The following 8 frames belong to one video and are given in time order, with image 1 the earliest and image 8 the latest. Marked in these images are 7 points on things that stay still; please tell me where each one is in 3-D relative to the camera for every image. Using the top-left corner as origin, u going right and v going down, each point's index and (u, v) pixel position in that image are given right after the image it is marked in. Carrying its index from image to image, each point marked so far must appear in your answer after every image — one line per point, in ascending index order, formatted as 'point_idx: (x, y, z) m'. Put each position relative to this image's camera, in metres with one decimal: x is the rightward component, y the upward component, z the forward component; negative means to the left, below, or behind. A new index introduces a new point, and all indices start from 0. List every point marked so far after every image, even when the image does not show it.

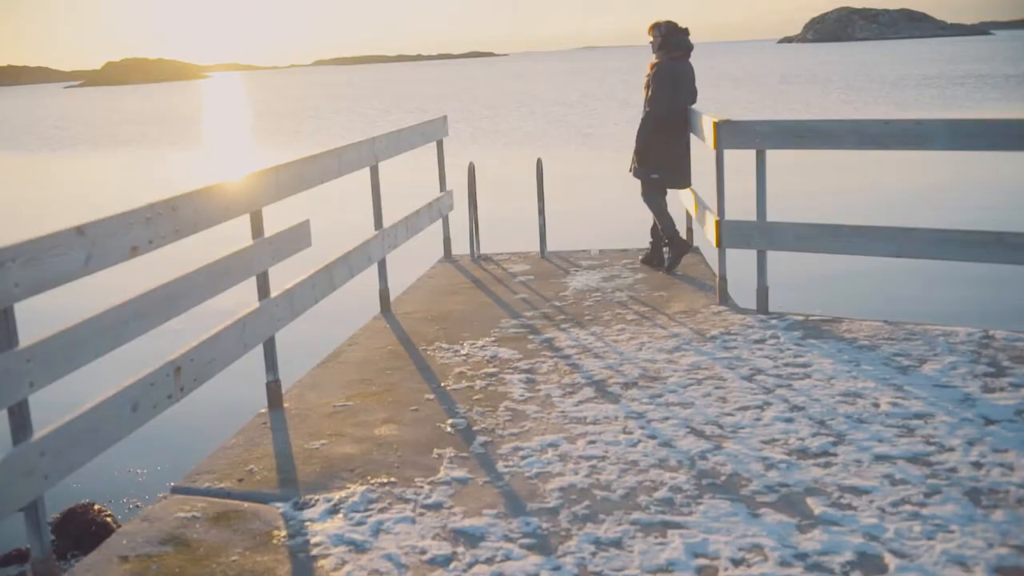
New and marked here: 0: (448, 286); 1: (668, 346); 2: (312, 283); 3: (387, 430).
0: (-0.5, 0.0, +7.6) m
1: (+0.9, -0.3, +5.7) m
2: (-1.1, 0.0, +5.3) m
3: (-0.6, -0.6, +4.6) m
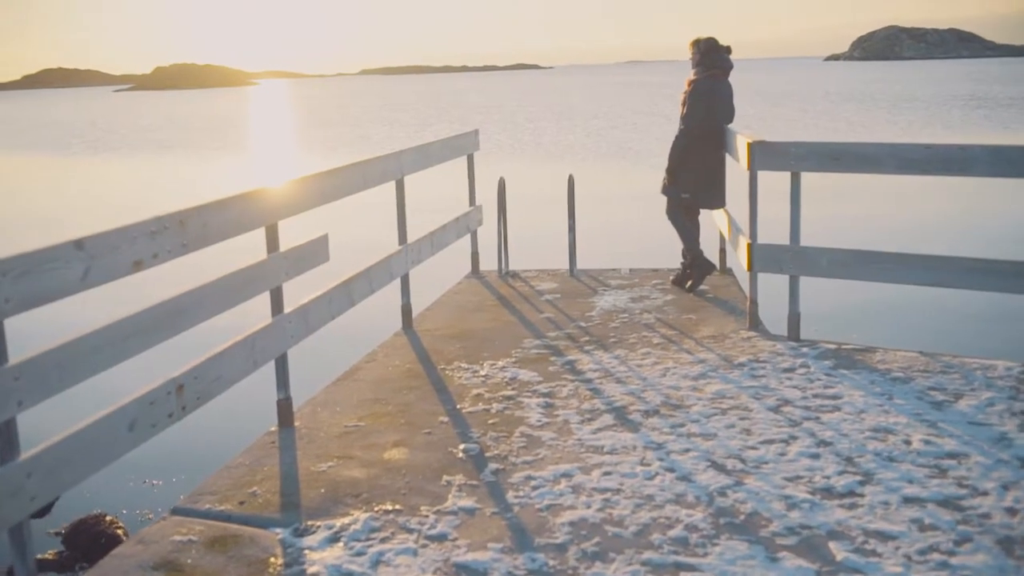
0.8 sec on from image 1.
0: (-0.3, -0.1, +7.4) m
1: (+1.0, -0.5, +5.5) m
2: (-1.0, -0.1, +5.2) m
3: (-0.5, -0.7, +4.4) m
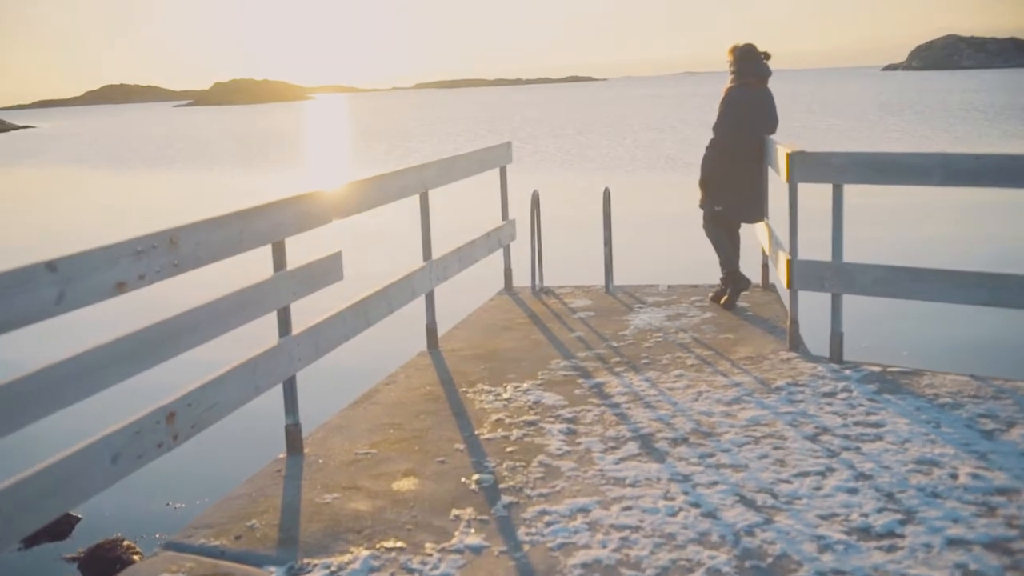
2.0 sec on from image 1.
0: (-0.1, -0.2, +7.2) m
1: (+1.1, -0.6, +5.2) m
2: (-0.8, -0.2, +5.1) m
3: (-0.4, -0.8, +4.2) m
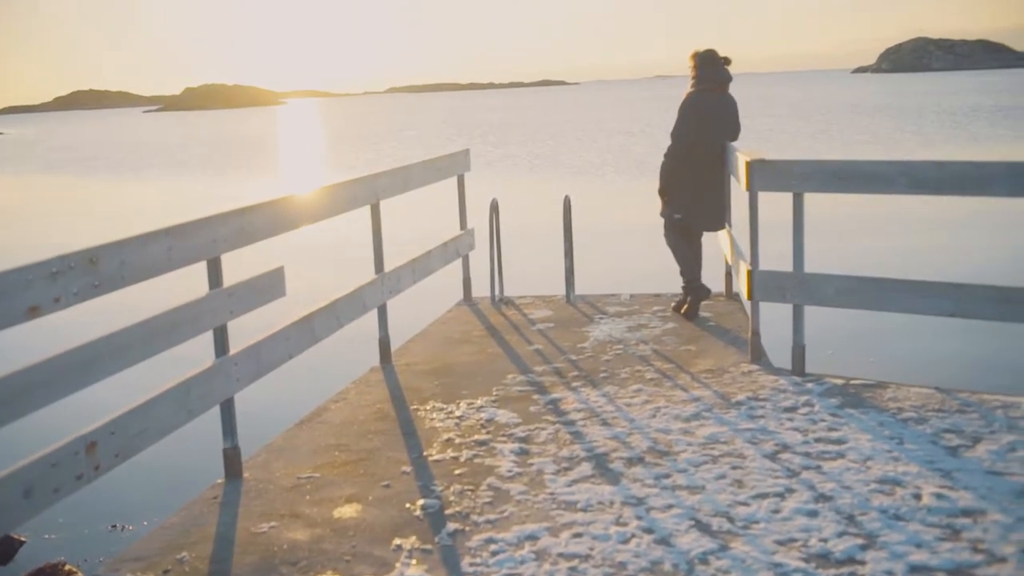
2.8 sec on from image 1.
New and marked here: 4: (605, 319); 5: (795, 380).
0: (-0.4, -0.3, +7.0) m
1: (+0.9, -0.6, +5.1) m
2: (-1.1, -0.2, +4.8) m
3: (-0.7, -0.9, +4.0) m
4: (+0.7, -0.2, +7.3) m
5: (+1.5, -0.5, +5.5) m
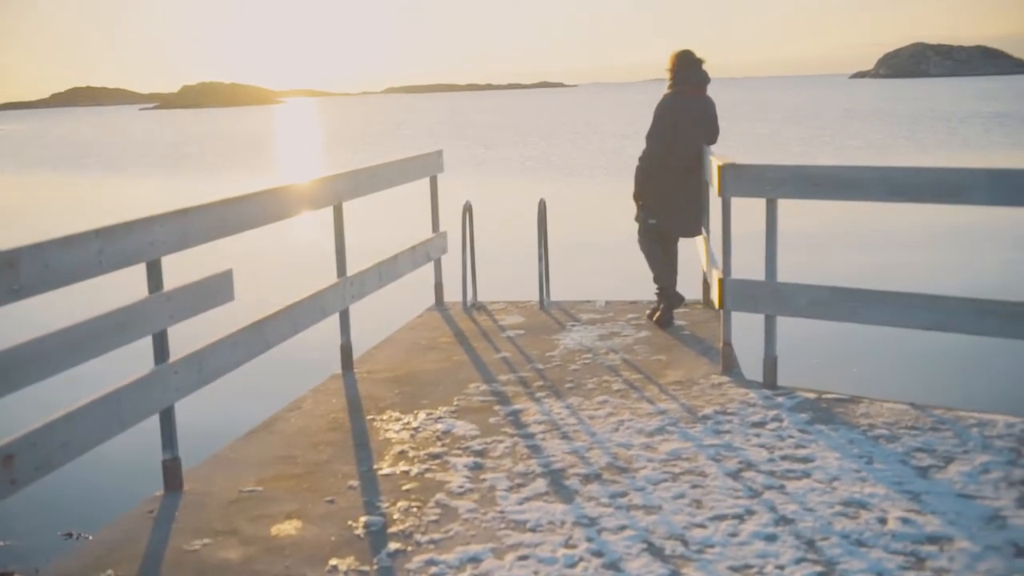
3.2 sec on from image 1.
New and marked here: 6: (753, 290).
0: (-0.6, -0.3, +6.8) m
1: (+0.7, -0.7, +4.9) m
2: (-1.3, -0.2, +4.7) m
3: (-0.9, -0.9, +3.8) m
4: (+0.5, -0.3, +7.1) m
5: (+1.3, -0.6, +5.3) m
6: (+1.3, 0.0, +5.4) m
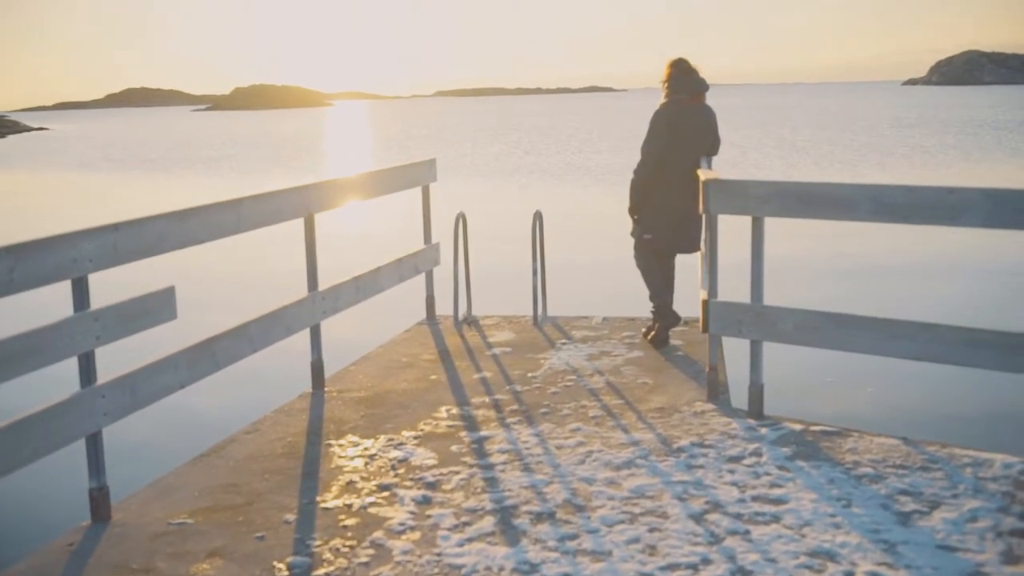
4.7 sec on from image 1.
0: (-0.7, -0.4, +6.6) m
1: (+0.5, -0.8, +4.6) m
2: (-1.5, -0.3, +4.4) m
3: (-1.1, -1.0, +3.6) m
4: (+0.4, -0.4, +6.8) m
5: (+1.2, -0.7, +5.0) m
6: (+1.1, -0.1, +5.1) m
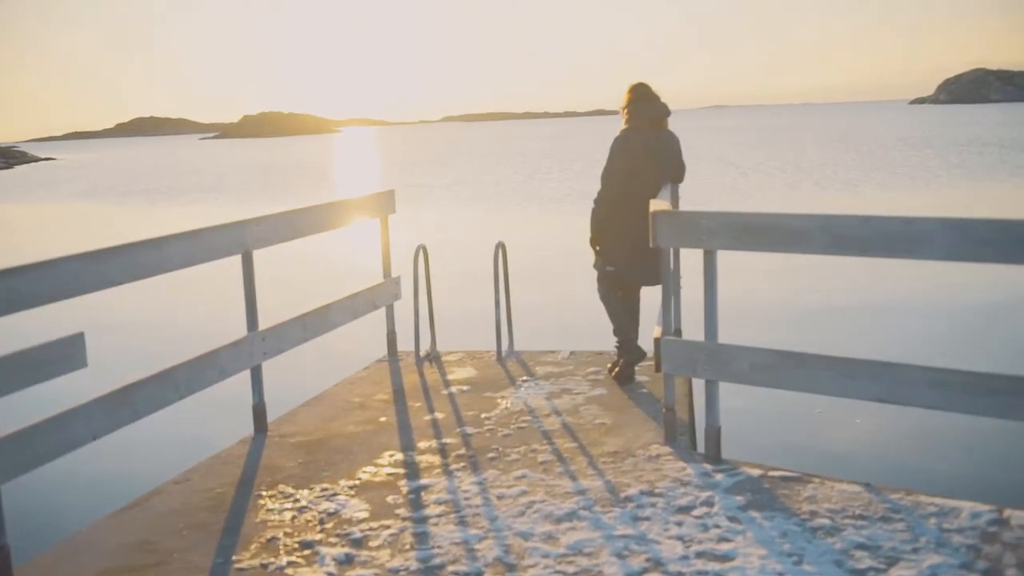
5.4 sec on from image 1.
0: (-0.9, -0.7, +6.3) m
1: (+0.2, -1.0, +4.3) m
2: (-1.8, -0.5, +4.2) m
3: (-1.4, -1.2, +3.3) m
4: (+0.1, -0.6, +6.5) m
5: (+0.9, -0.8, +4.7) m
6: (+0.9, -0.3, +4.8) m
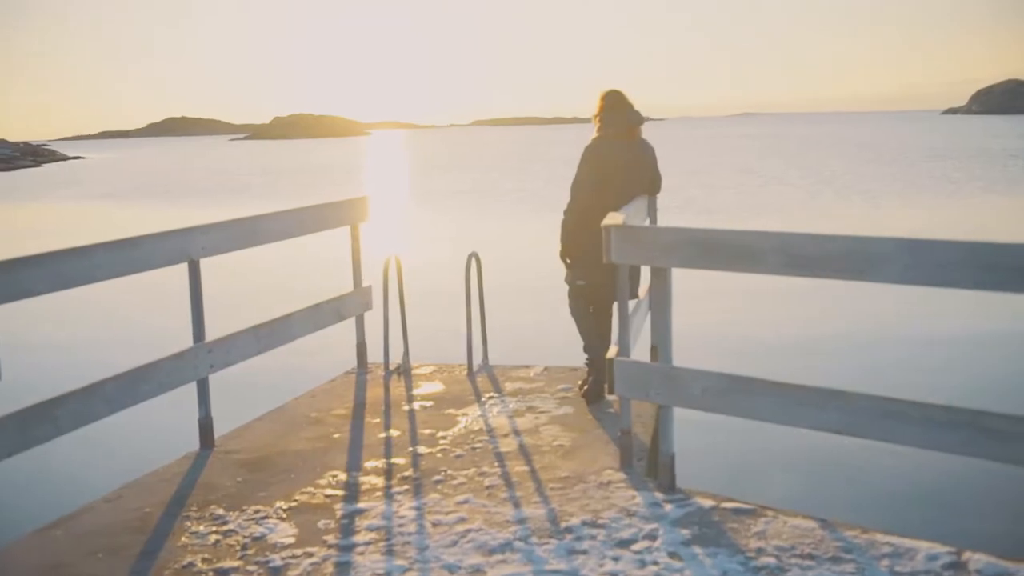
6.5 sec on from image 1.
0: (-1.2, -0.7, +6.1) m
1: (-0.1, -1.0, +4.1) m
2: (-2.0, -0.6, +4.0) m
3: (-1.7, -1.2, +3.1) m
4: (-0.1, -0.7, +6.3) m
5: (+0.6, -0.9, +4.5) m
6: (+0.6, -0.4, +4.6) m
